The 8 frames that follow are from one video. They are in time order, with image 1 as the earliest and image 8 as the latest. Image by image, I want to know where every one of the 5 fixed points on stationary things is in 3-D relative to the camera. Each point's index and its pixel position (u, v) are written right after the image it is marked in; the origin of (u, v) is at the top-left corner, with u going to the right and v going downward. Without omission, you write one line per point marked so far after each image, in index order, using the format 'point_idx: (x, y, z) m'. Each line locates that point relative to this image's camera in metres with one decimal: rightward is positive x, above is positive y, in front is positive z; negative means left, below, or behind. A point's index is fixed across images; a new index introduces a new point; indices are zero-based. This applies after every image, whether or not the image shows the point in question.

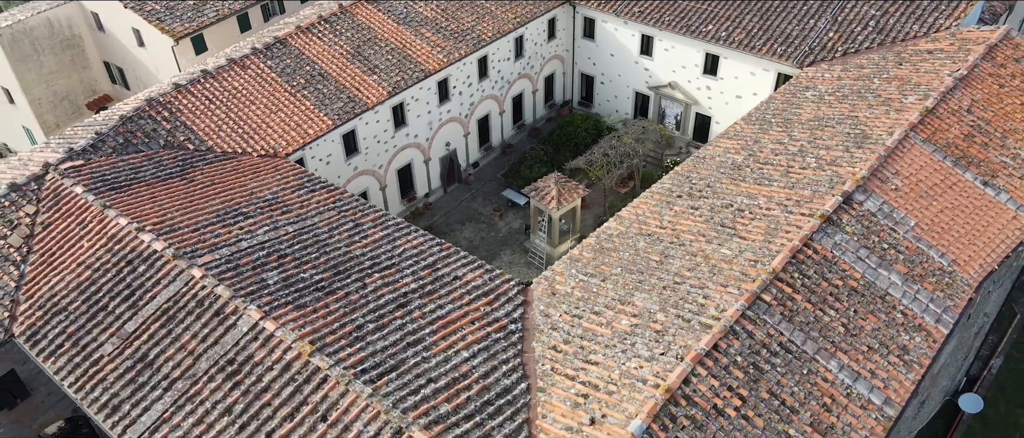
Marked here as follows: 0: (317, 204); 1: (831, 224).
0: (-4.9, +0.4, +18.6) m
1: (+6.9, -0.1, +16.0) m
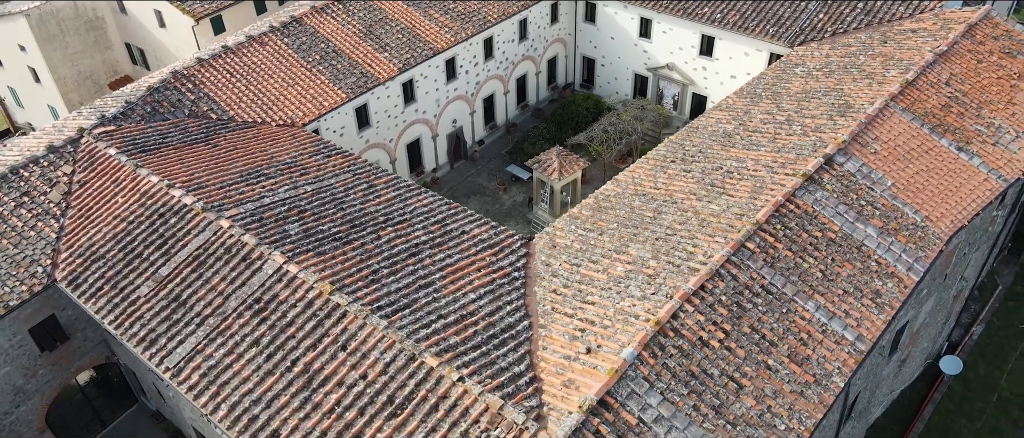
0: (-4.8, +1.4, +19.8) m
1: (+7.0, +0.8, +17.2) m
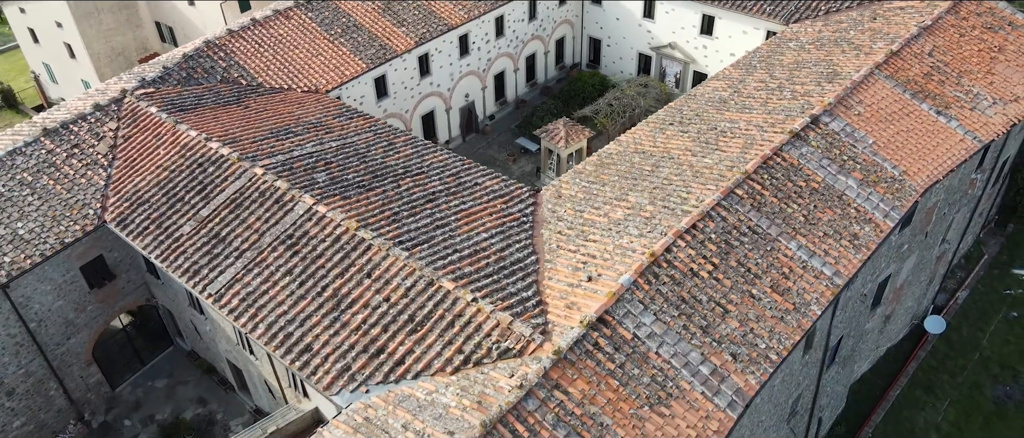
0: (-4.6, +2.7, +21.4) m
1: (+7.3, +2.0, +18.7) m
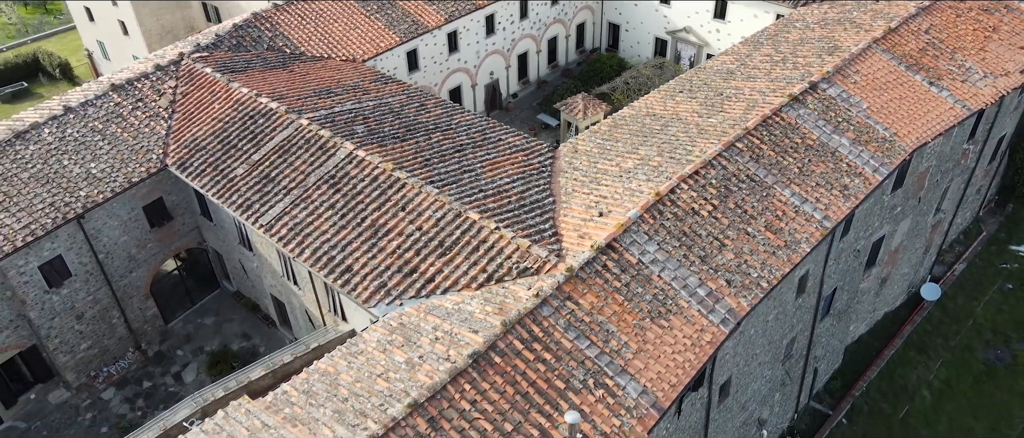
0: (-3.9, +4.1, +23.3) m
1: (+7.9, +3.2, +20.3) m
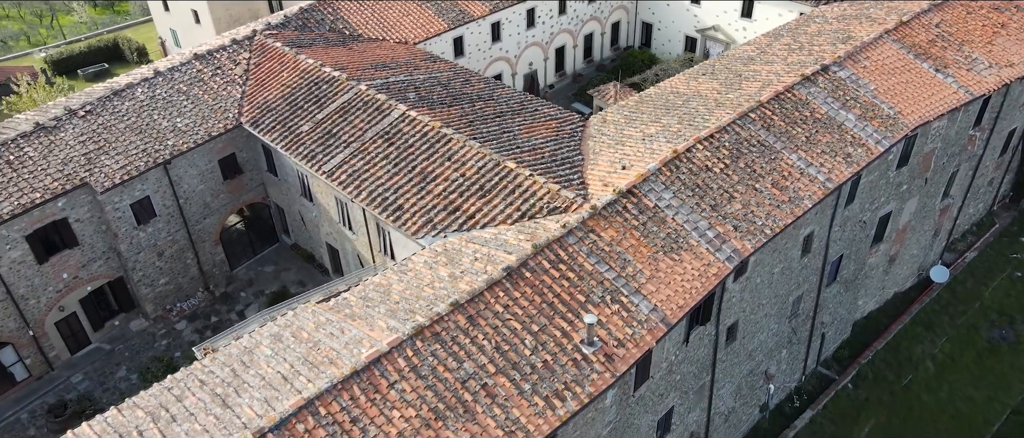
0: (-2.6, +5.3, +25.8) m
1: (+9.0, +4.1, +22.2) m
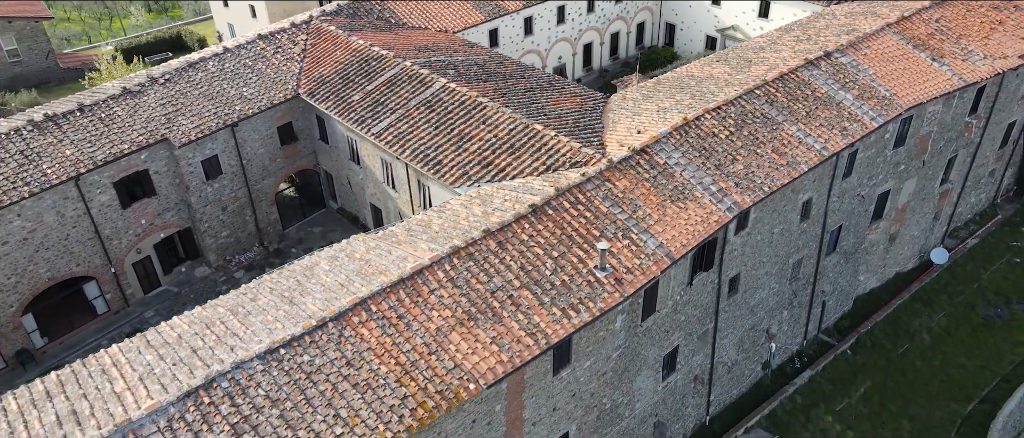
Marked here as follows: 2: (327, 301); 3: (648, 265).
0: (-1.4, +6.4, +28.5) m
1: (+9.9, +5.1, +24.4) m
2: (-3.9, -1.8, +15.6) m
3: (+3.2, -1.1, +17.4) m
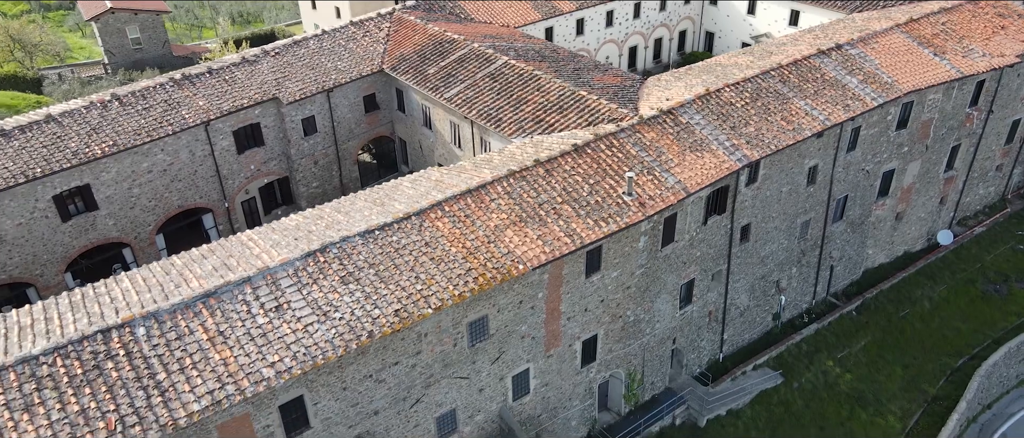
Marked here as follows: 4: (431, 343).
0: (+0.9, +7.9, +33.0) m
1: (+11.9, +6.3, +28.2) m
2: (-2.8, +0.4, +20.1) m
3: (+4.5, +0.7, +21.4) m
4: (-2.0, -3.1, +18.2) m
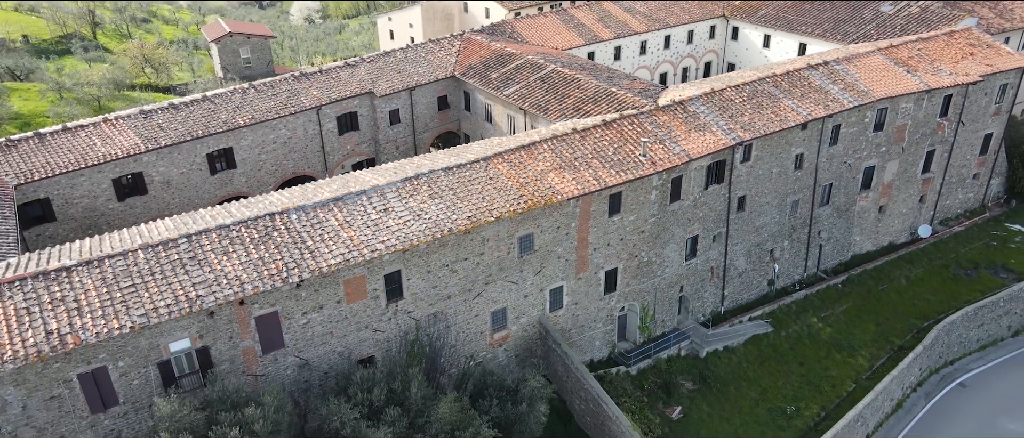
0: (+3.5, +8.7, +40.3) m
1: (+14.1, +7.1, +34.7) m
2: (-1.2, +2.4, +27.1) m
3: (+6.1, +2.3, +28.0) m
4: (-0.7, -1.0, +24.9) m
